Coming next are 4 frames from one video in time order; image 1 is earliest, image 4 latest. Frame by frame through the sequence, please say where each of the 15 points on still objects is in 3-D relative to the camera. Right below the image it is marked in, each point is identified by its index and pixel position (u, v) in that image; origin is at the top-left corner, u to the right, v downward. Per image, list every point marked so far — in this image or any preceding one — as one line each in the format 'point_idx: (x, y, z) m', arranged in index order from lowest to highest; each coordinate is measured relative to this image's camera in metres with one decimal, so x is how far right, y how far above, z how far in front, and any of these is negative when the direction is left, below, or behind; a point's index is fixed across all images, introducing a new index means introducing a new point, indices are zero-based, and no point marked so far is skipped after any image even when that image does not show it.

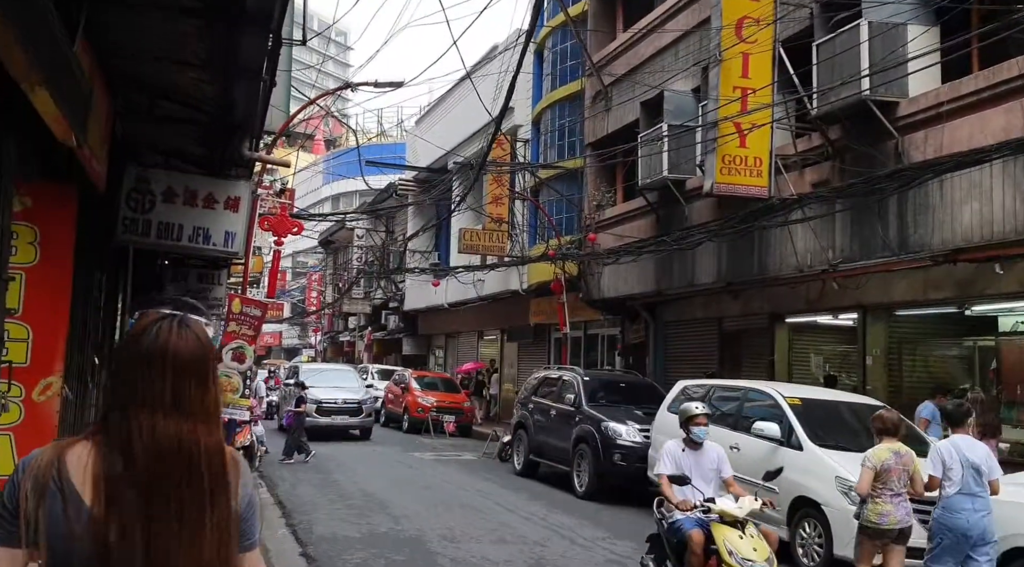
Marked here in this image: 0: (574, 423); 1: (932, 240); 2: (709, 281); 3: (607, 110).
0: (+1.0, -2.2, +13.2) m
1: (+5.0, +0.5, +10.1) m
2: (+3.4, 0.0, +14.6) m
3: (+2.1, +3.8, +18.4) m
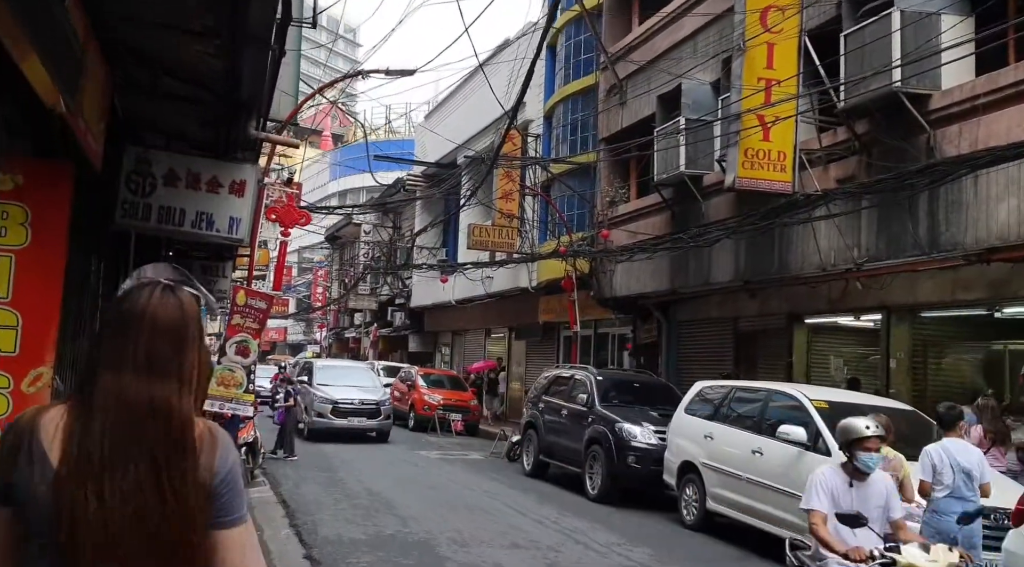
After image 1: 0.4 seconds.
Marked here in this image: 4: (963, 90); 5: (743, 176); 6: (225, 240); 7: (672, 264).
0: (+1.1, -2.1, +12.8) m
1: (+5.2, +0.5, +9.7) m
2: (+3.6, +0.1, +14.2) m
3: (+2.3, +3.8, +18.0) m
4: (+5.2, +2.2, +9.6) m
5: (+3.0, +1.4, +11.1) m
6: (-2.3, +0.4, +6.9) m
7: (+3.0, +0.4, +15.9) m
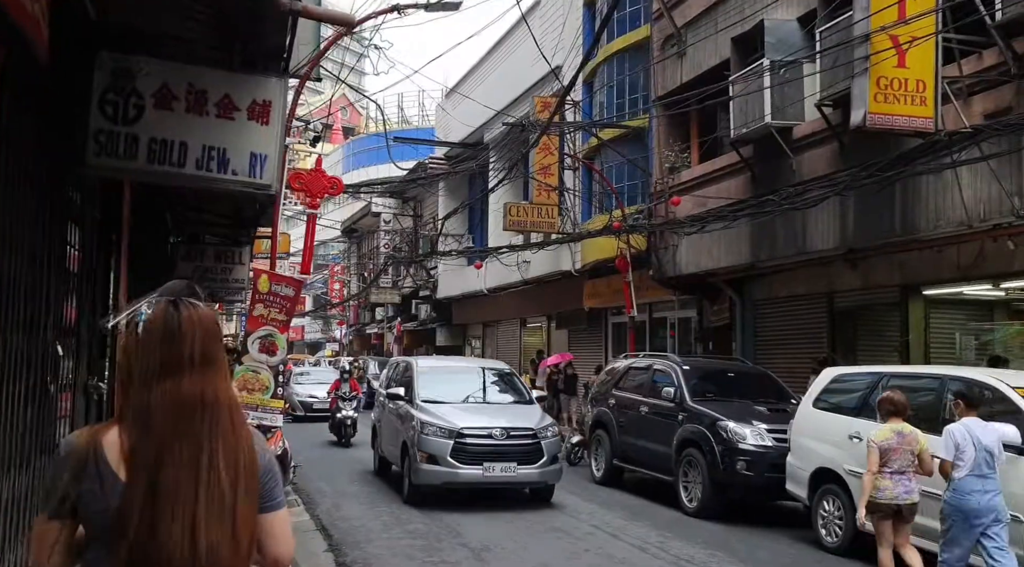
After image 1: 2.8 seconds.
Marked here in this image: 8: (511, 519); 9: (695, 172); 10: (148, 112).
0: (+2.1, -1.8, +10.8) m
1: (+6.0, +1.0, +7.5) m
2: (+4.5, +0.5, +12.1) m
3: (+3.2, +4.3, +15.9) m
4: (+5.9, +2.7, +7.5) m
5: (+3.9, +1.8, +9.0) m
6: (-1.5, +0.6, +4.8) m
7: (+3.9, +0.8, +13.8) m
8: (0.0, -2.6, +9.3) m
9: (+3.3, +2.0, +15.4) m
10: (-2.0, +0.9, +4.6) m
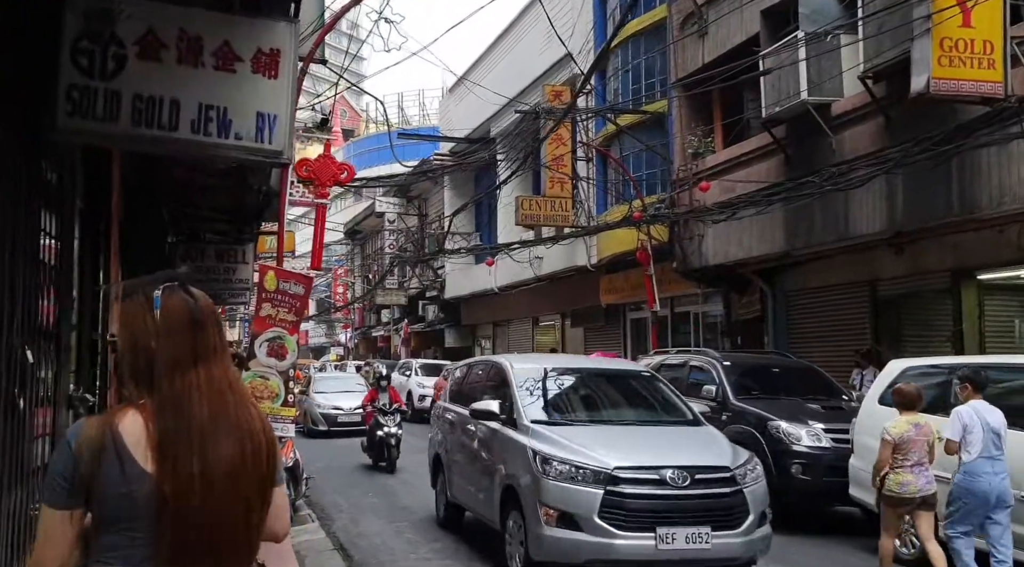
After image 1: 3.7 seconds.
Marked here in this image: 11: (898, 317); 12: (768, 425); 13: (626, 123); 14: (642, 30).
0: (+2.4, -1.6, +9.9) m
1: (+6.3, +1.2, +6.7) m
2: (+4.8, +0.7, +11.2) m
3: (+3.4, +4.4, +15.0) m
4: (+6.2, +2.9, +6.7) m
5: (+4.1, +2.0, +8.1) m
6: (-1.2, +0.6, +4.0) m
7: (+4.2, +1.0, +12.9) m
8: (+0.3, -2.6, +8.5) m
9: (+3.6, +2.2, +14.6) m
10: (-1.7, +1.0, +3.8) m
11: (+5.7, -0.5, +12.4) m
12: (+2.8, -1.5, +9.1) m
13: (+2.3, +3.3, +17.4) m
14: (+2.7, +5.1, +17.1) m
